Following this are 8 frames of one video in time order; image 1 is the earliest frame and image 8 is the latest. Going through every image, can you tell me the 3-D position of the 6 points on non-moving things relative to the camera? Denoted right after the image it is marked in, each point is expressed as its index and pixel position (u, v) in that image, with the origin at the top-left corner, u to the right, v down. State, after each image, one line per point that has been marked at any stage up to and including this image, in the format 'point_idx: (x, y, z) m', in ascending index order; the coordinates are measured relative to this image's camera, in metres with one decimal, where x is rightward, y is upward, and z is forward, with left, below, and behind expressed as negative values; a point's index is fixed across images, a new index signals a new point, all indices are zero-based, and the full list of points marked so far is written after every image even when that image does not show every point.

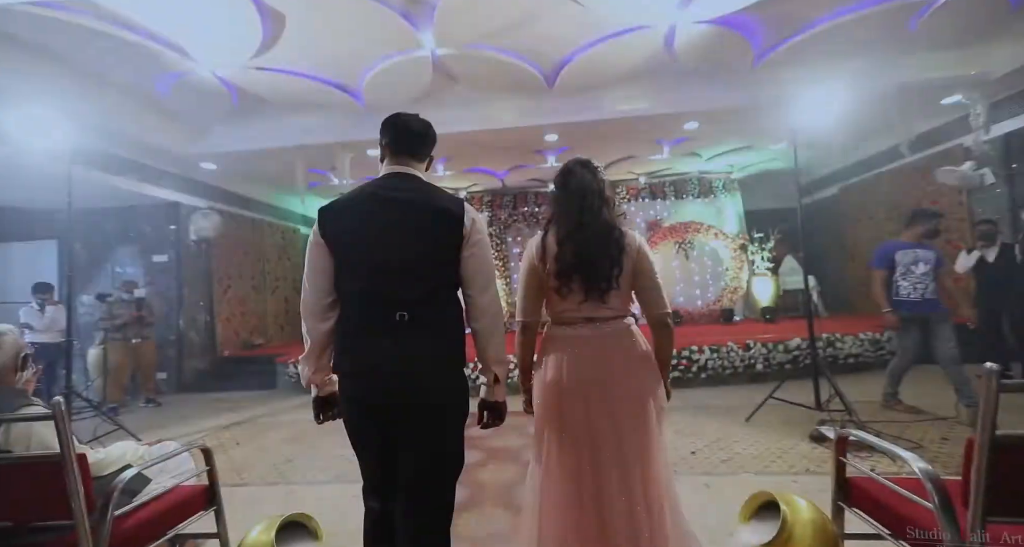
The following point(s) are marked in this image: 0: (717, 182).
0: (+4.0, +1.8, +8.1) m
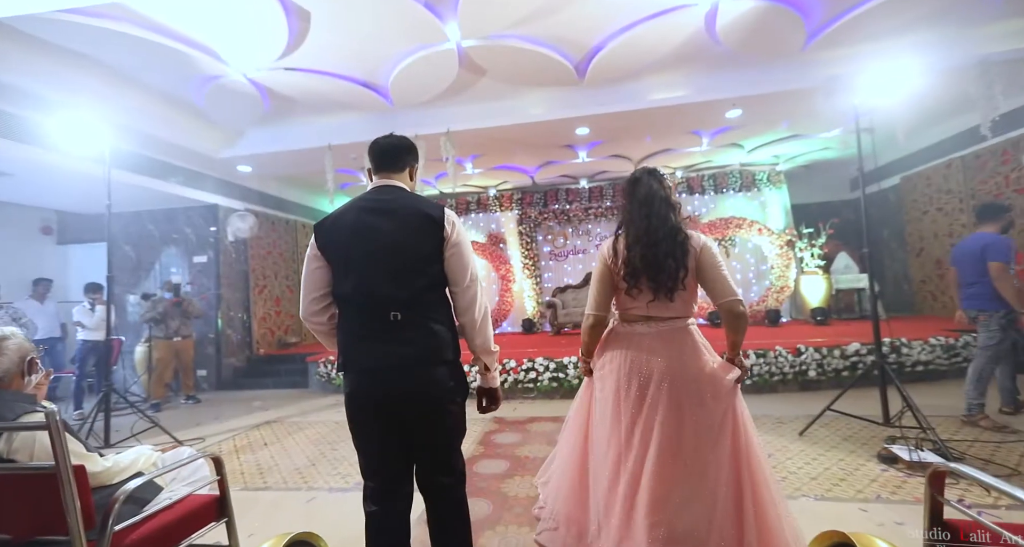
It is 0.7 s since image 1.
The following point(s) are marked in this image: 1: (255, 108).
0: (+4.5, +1.8, +7.6) m
1: (-2.9, +1.9, +4.8) m
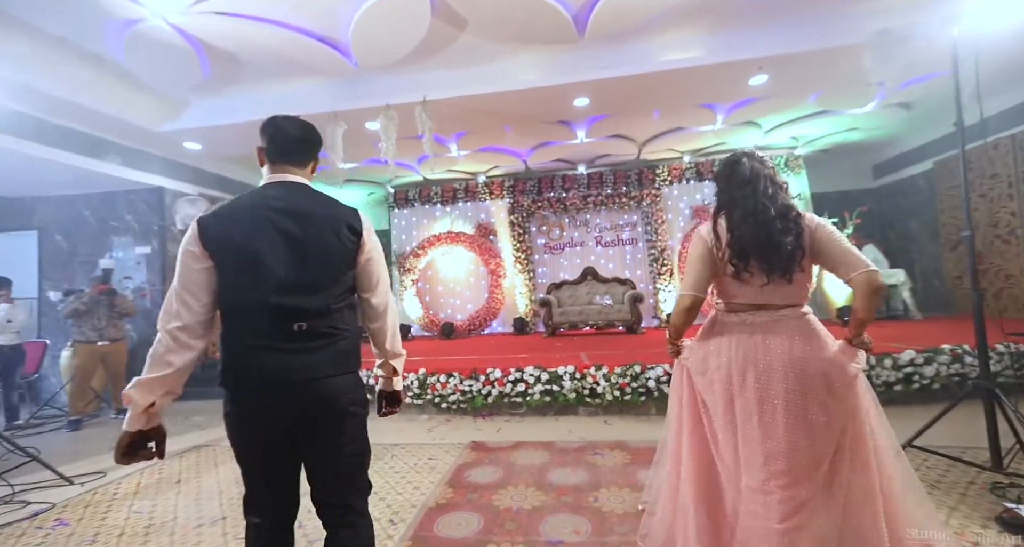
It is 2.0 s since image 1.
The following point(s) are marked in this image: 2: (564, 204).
0: (+4.4, +1.9, +6.9) m
1: (-3.0, +1.9, +4.0) m
2: (+0.9, +1.2, +7.4) m
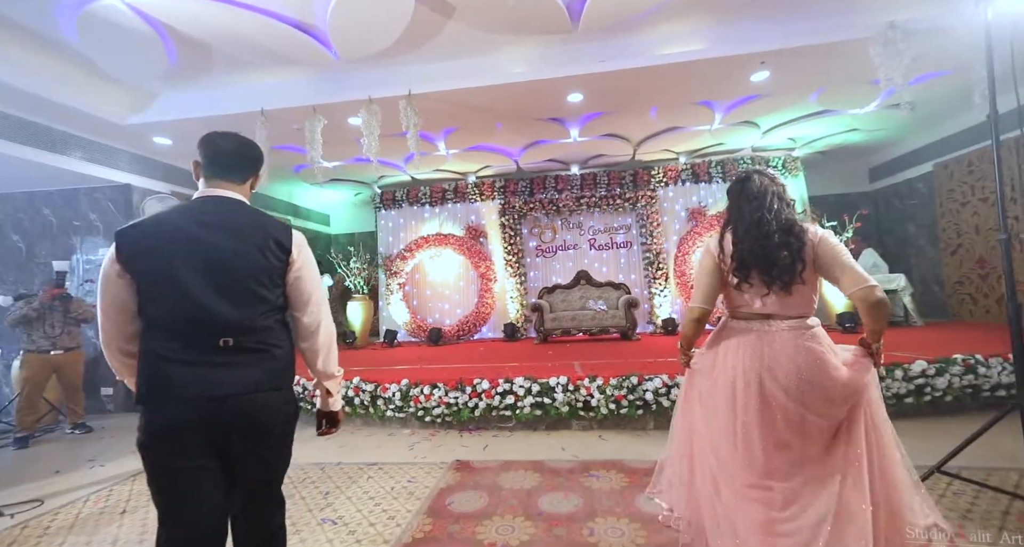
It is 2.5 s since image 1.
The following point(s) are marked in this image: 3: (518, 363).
0: (+4.2, +1.8, +6.8) m
1: (-3.1, +1.9, +3.7) m
2: (+0.8, +1.2, +7.2) m
3: (+0.1, -1.0, +4.5) m
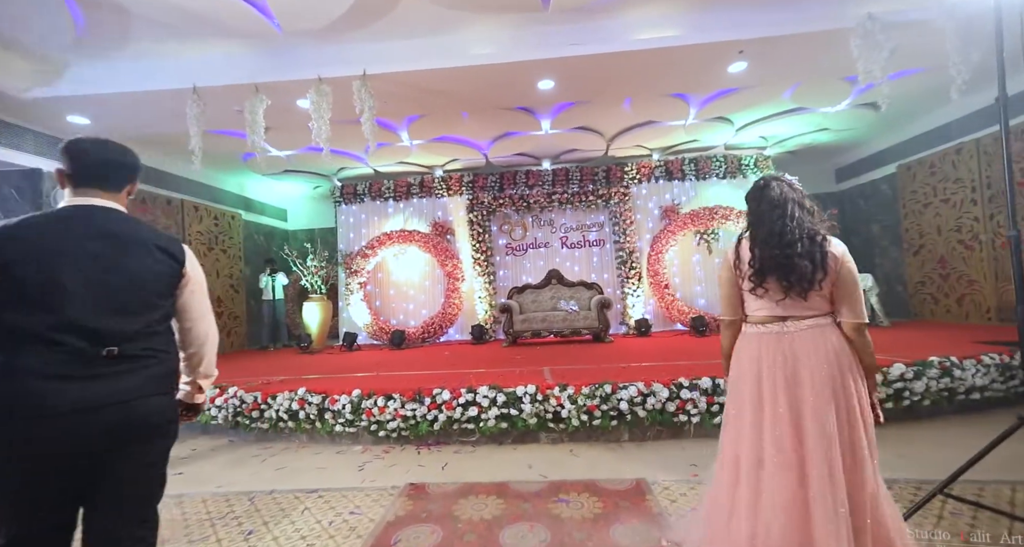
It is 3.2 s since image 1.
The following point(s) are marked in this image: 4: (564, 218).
0: (+3.7, +1.8, +6.7) m
1: (-3.4, +1.9, +3.2) m
2: (+0.2, +1.2, +6.9) m
3: (-0.3, -0.9, +4.1) m
4: (+0.9, +0.9, +7.0) m
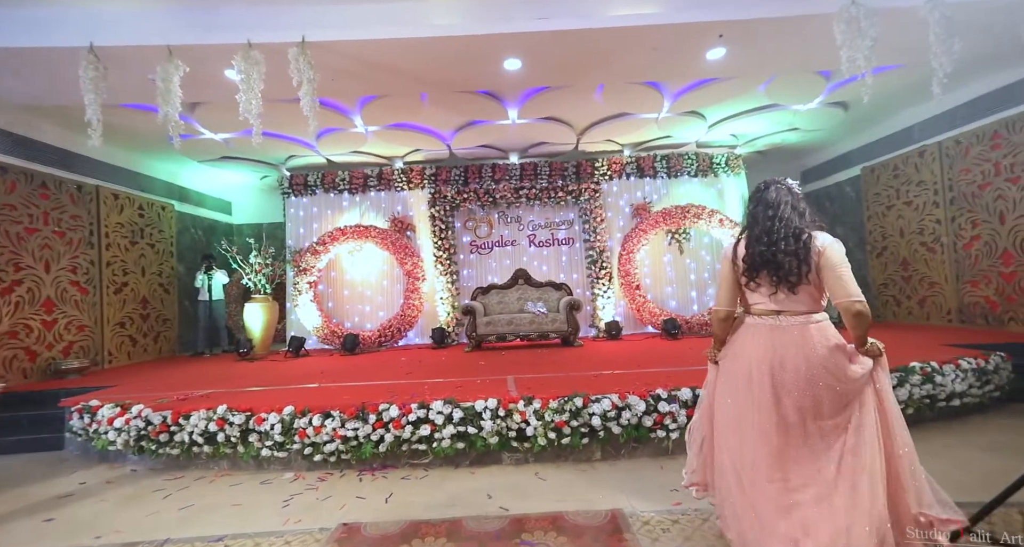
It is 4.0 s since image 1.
0: (+3.2, +1.8, +6.6) m
1: (-3.7, +2.0, +2.6) m
2: (-0.3, +1.2, +6.5) m
3: (-0.6, -0.9, +3.7) m
4: (+0.3, +0.9, +6.7) m
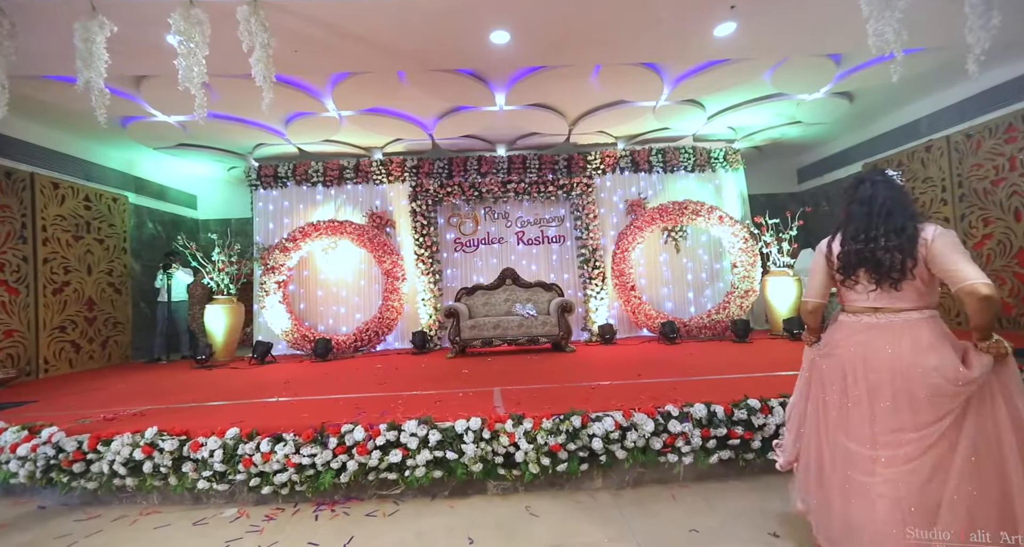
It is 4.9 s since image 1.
0: (+3.0, +1.8, +6.3) m
1: (-3.7, +2.0, +2.0) m
2: (-0.5, +1.2, +6.1) m
3: (-0.7, -0.9, +3.3) m
4: (+0.1, +0.9, +6.3) m
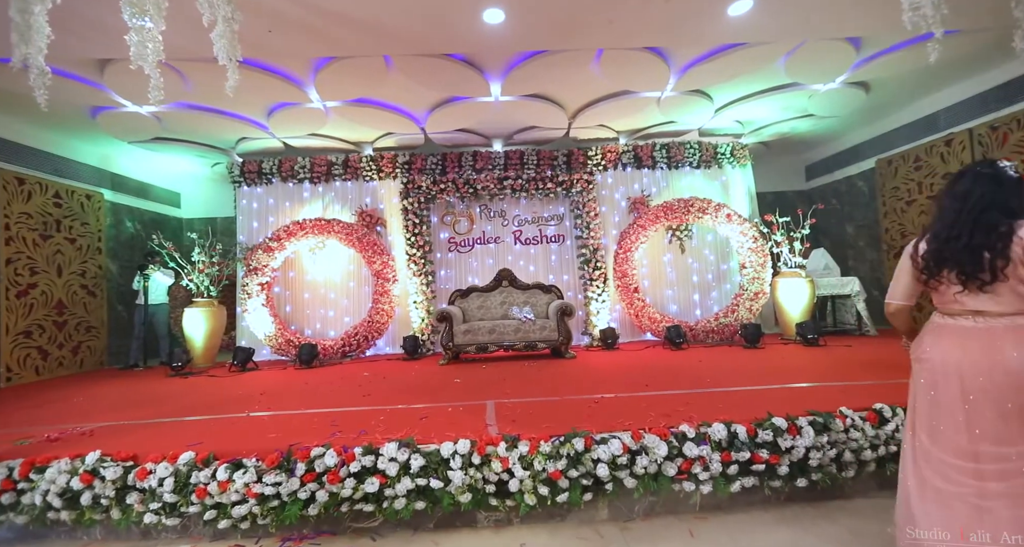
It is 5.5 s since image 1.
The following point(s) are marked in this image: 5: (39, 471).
0: (+3.0, +1.8, +6.0) m
1: (-3.7, +2.0, +1.7) m
2: (-0.5, +1.2, +5.8) m
3: (-0.8, -0.9, +3.0) m
4: (+0.1, +0.9, +6.0) m
5: (-2.3, -1.0, +2.1) m
